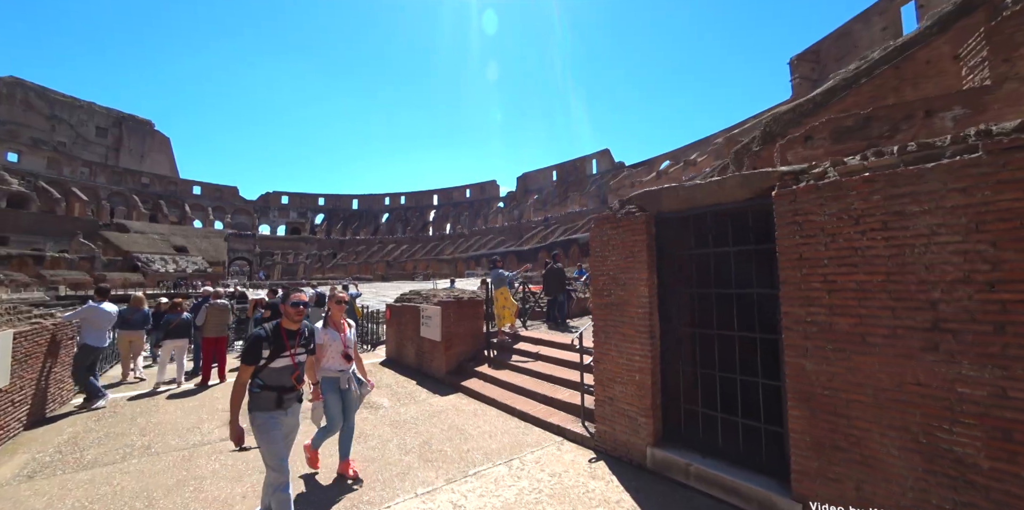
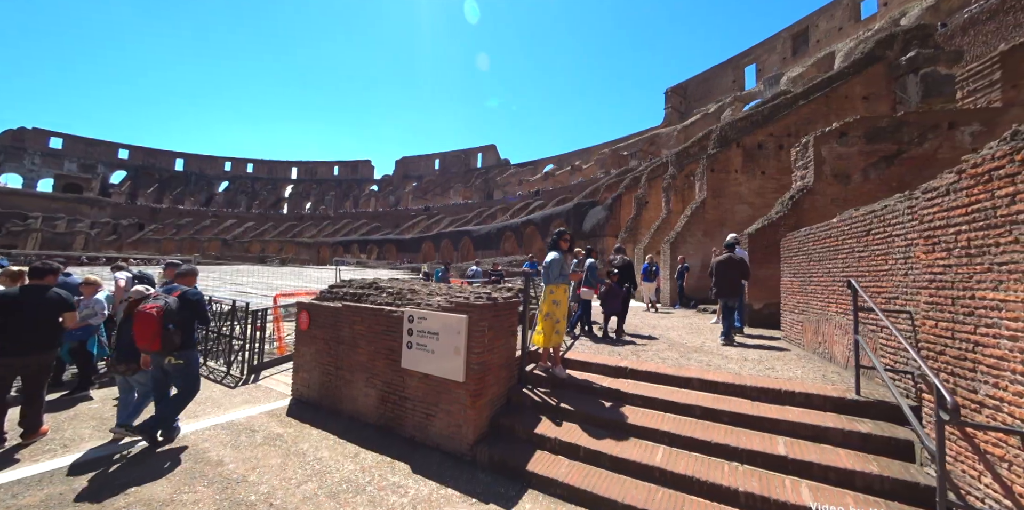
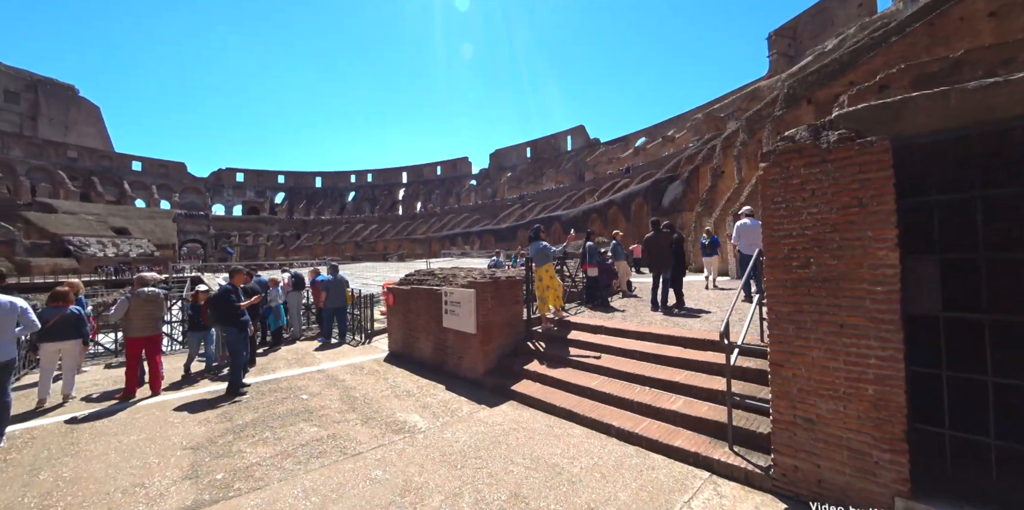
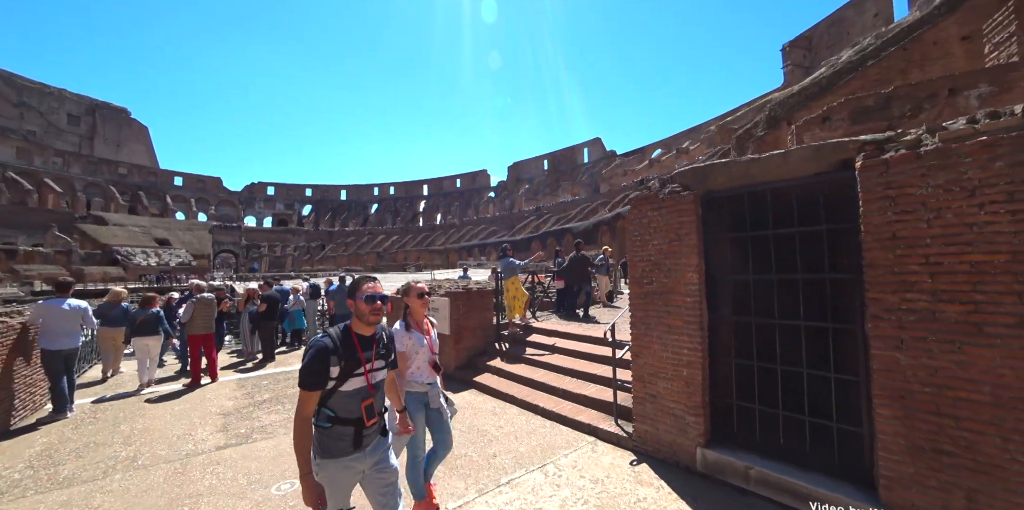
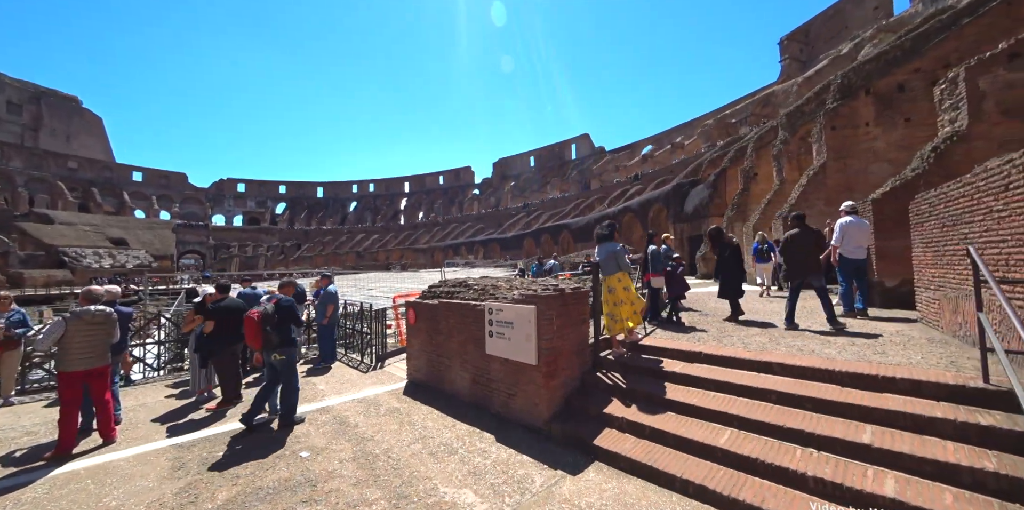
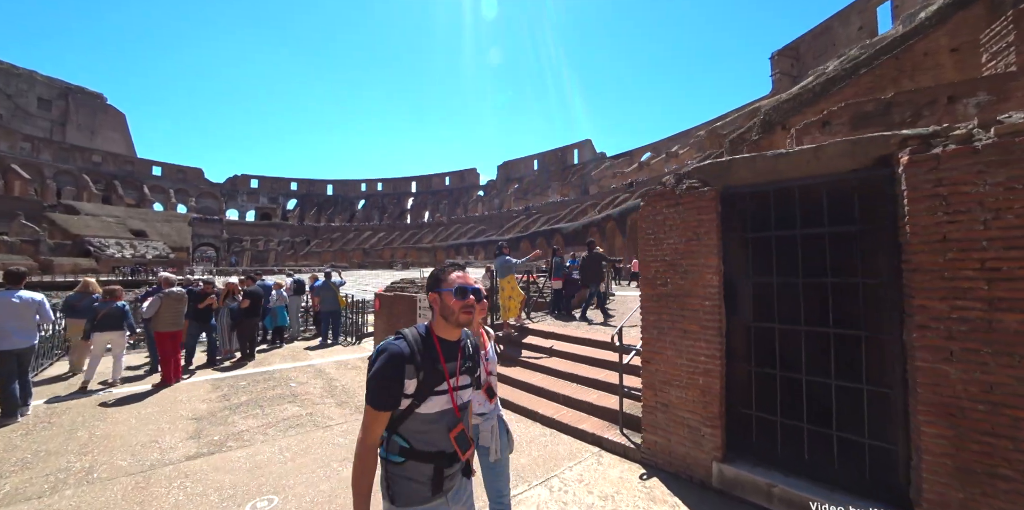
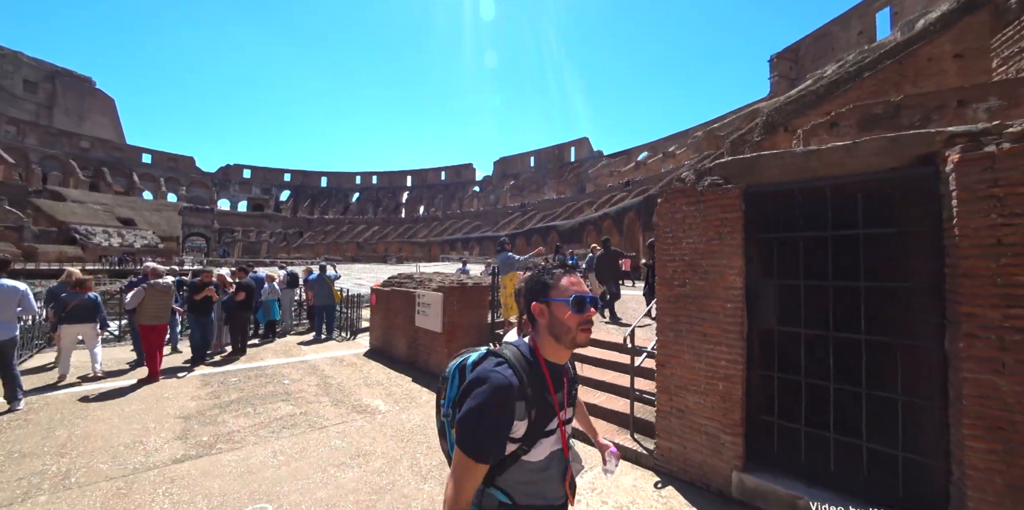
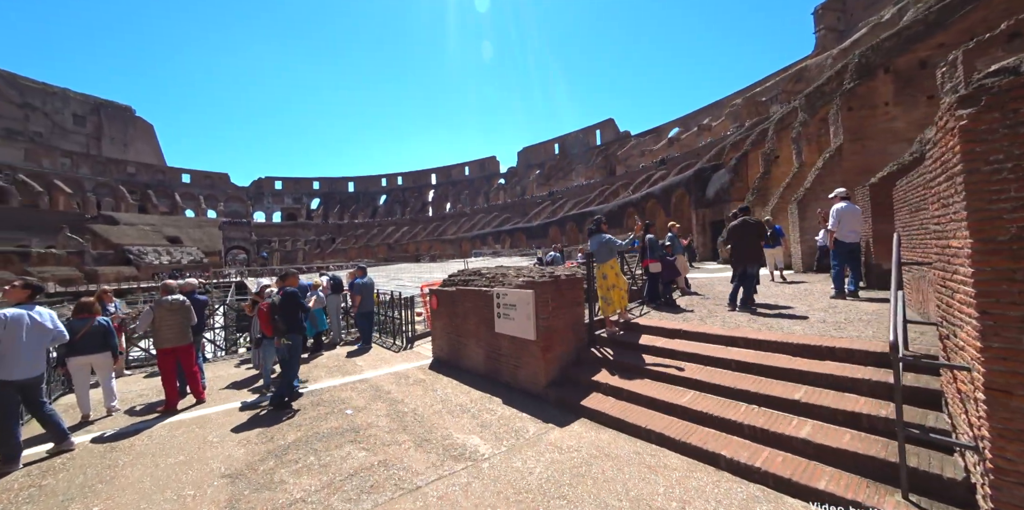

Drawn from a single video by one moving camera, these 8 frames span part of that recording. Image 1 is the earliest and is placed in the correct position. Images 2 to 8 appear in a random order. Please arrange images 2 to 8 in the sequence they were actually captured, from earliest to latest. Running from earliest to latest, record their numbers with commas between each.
4, 6, 7, 3, 8, 5, 2
